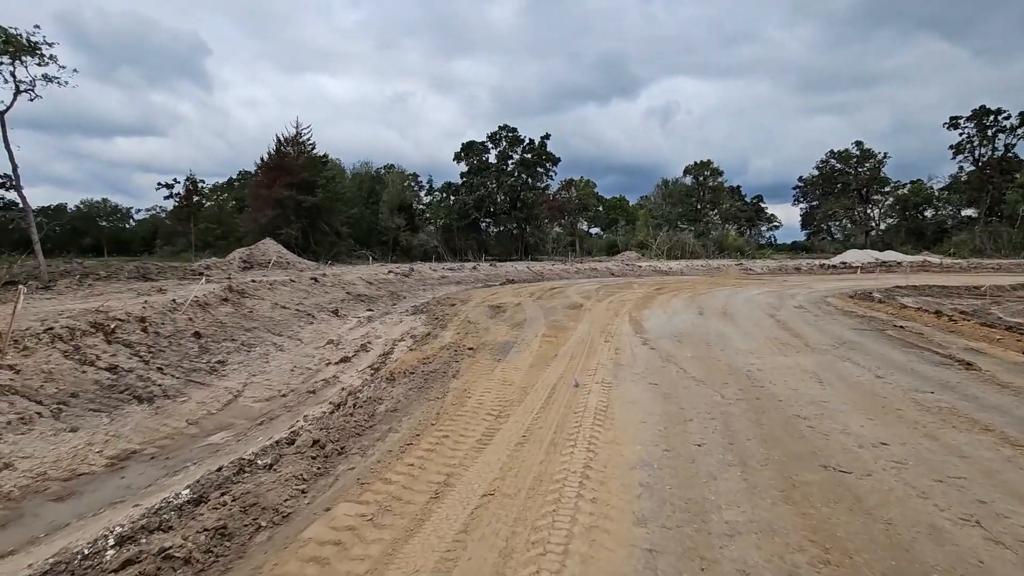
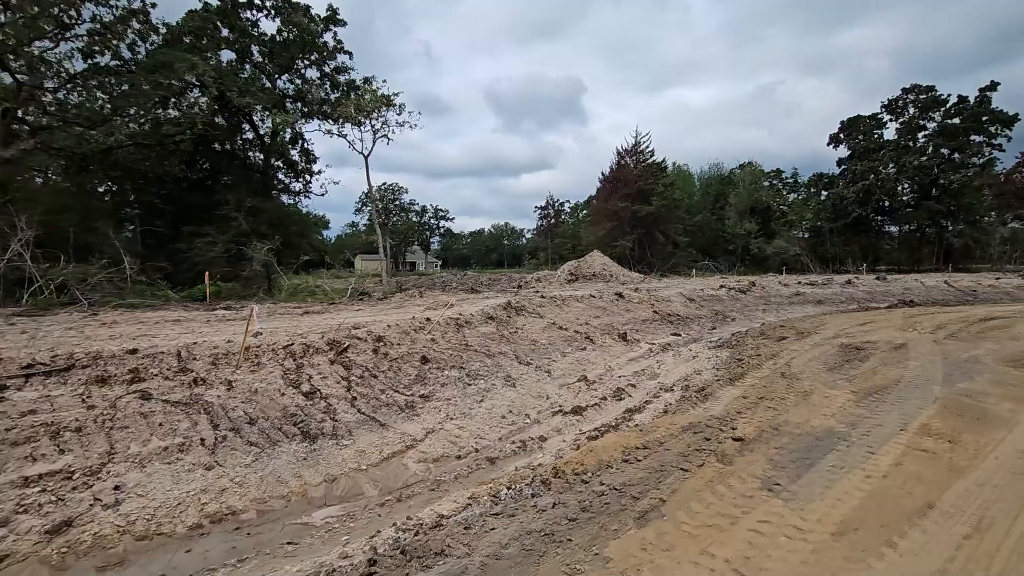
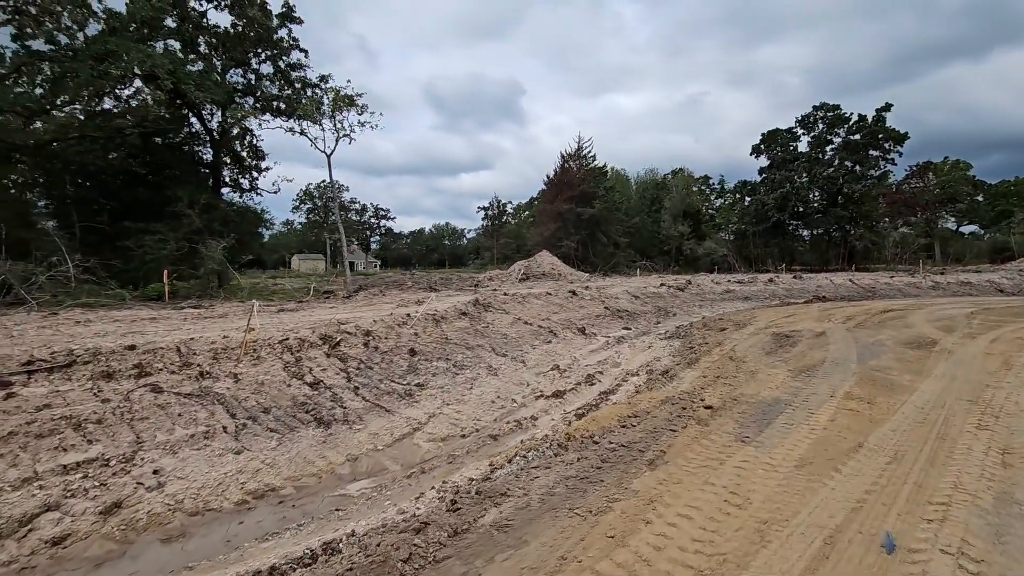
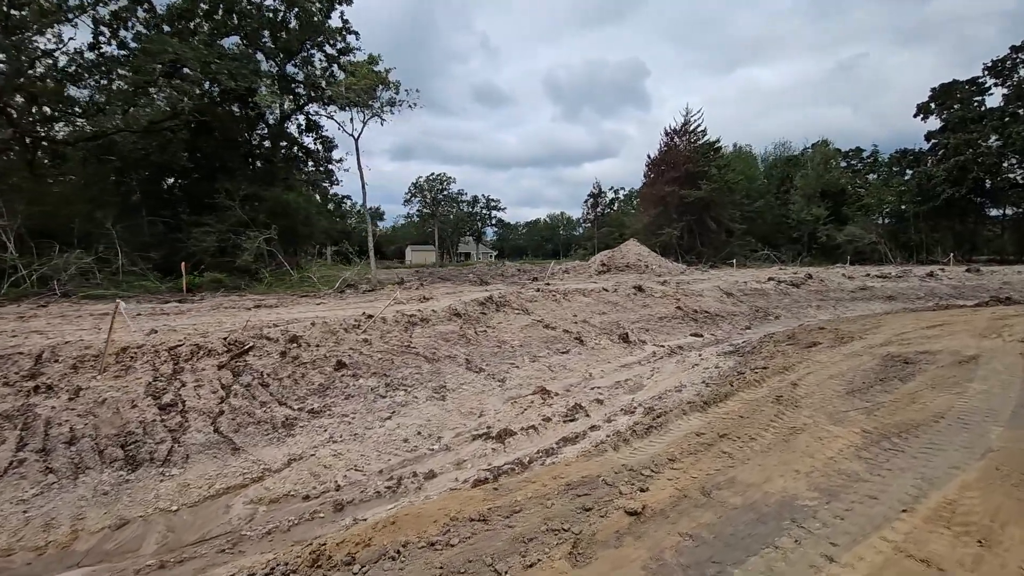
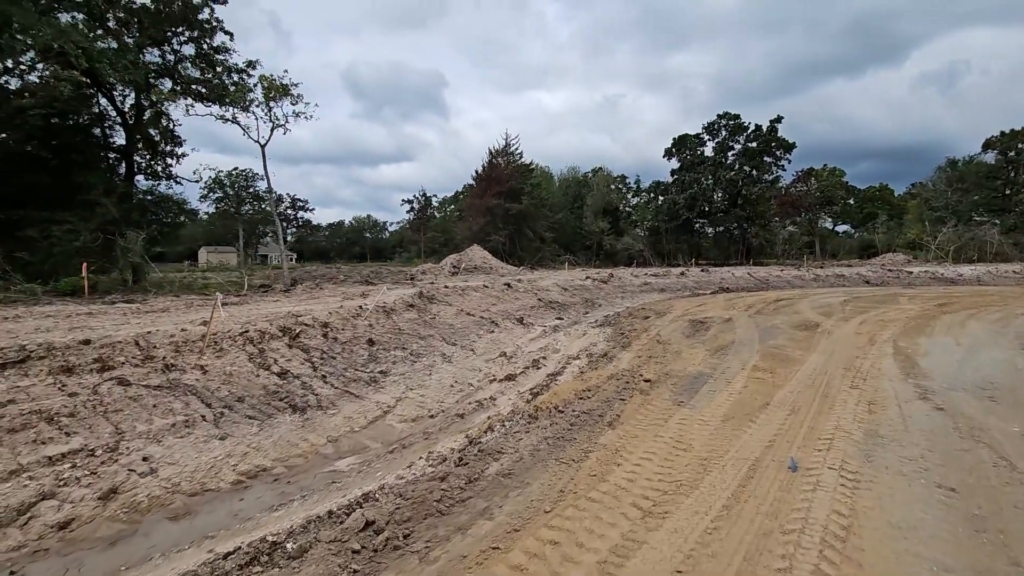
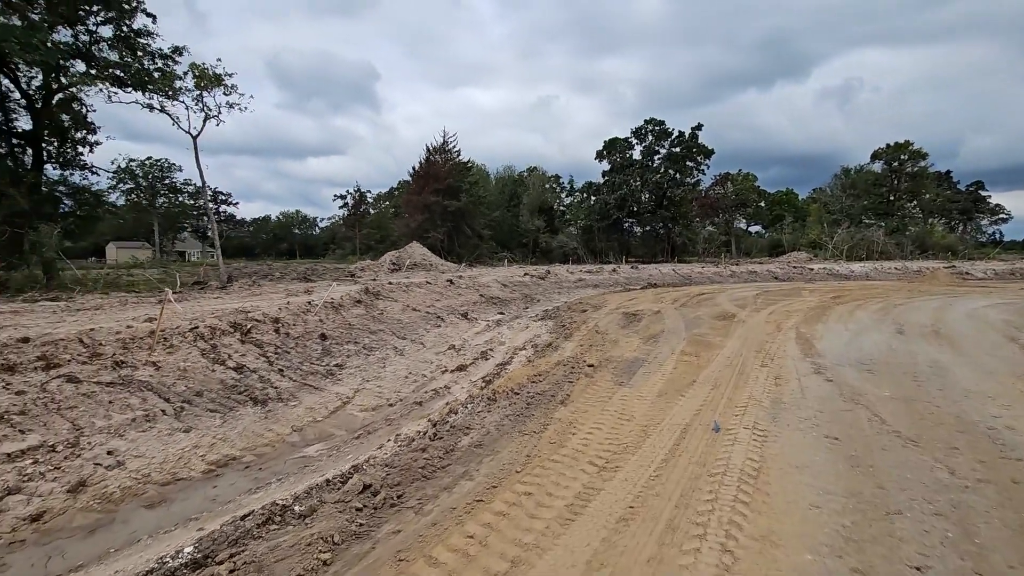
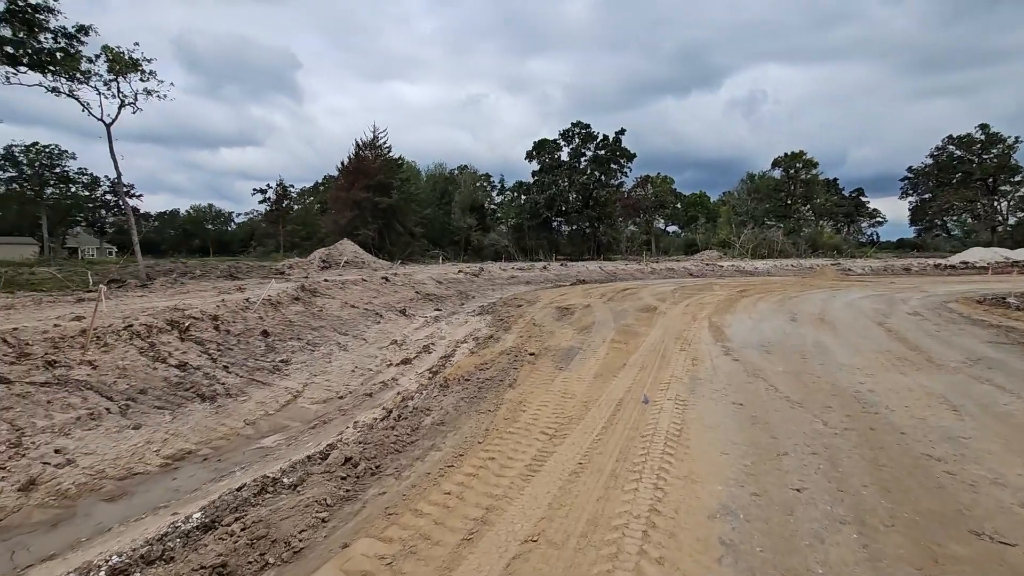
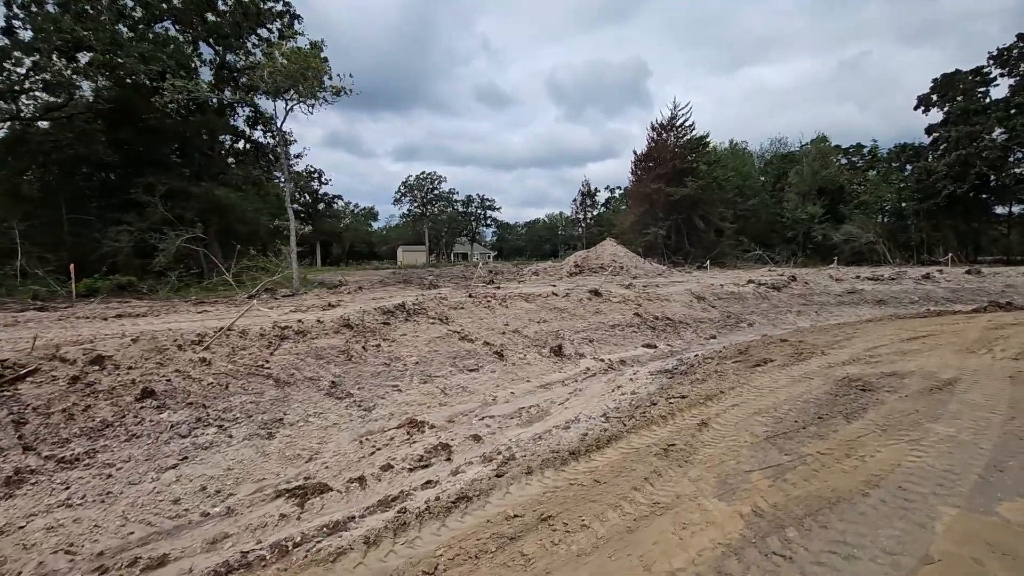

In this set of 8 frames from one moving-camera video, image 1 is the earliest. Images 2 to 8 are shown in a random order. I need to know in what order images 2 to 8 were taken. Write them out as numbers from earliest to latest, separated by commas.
7, 6, 5, 3, 2, 4, 8
